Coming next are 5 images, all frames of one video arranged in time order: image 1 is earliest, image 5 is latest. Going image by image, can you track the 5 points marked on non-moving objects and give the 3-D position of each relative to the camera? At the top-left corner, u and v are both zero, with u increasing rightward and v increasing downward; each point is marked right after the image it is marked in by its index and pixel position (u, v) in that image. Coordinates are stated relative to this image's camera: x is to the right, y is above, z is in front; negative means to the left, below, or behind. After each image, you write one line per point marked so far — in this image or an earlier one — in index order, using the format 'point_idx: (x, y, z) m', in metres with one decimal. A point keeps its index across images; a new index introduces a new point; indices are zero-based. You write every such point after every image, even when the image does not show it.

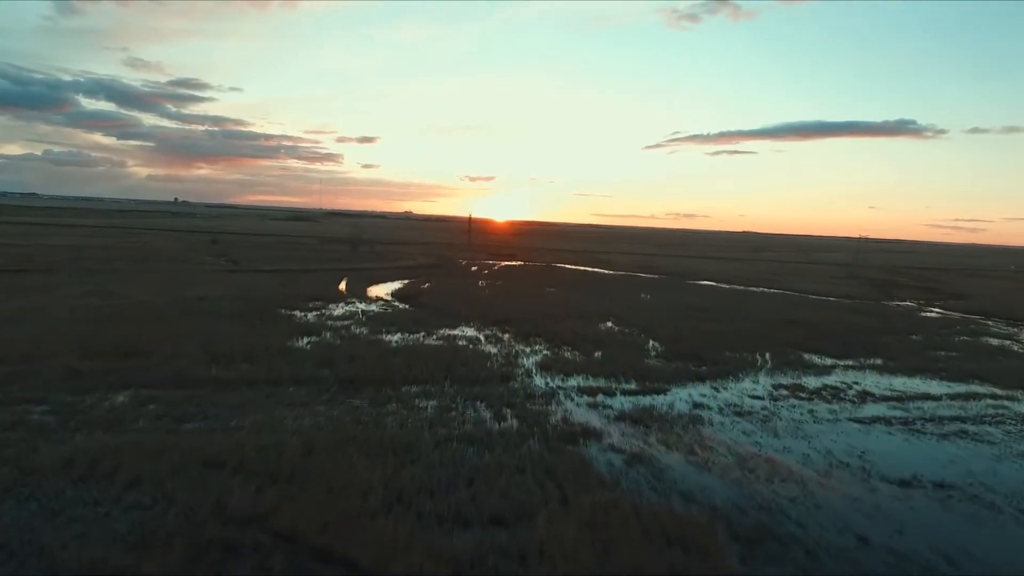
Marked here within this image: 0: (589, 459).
0: (+1.5, -3.3, +11.9) m
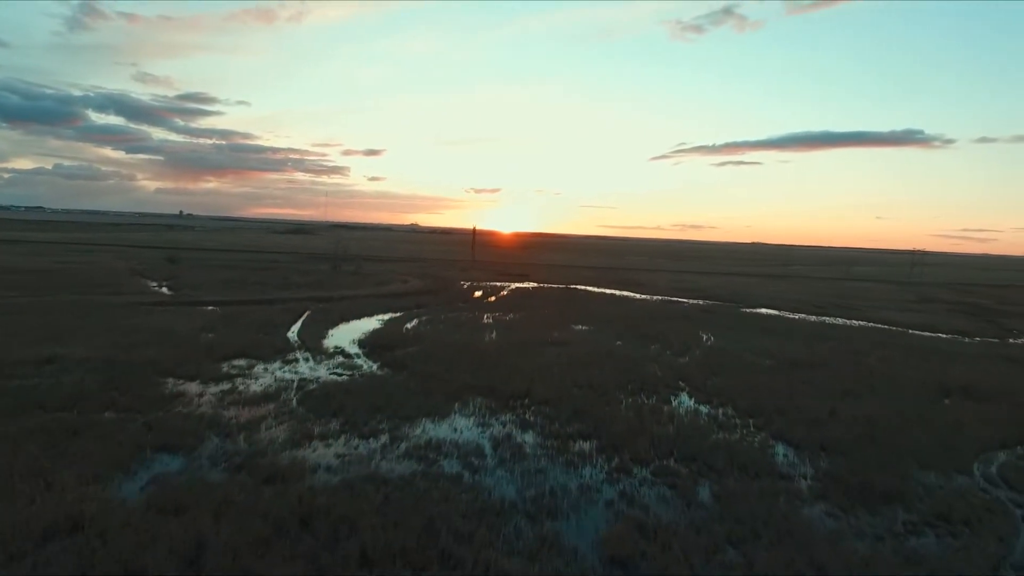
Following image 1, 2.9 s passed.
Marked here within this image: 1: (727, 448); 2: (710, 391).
0: (+2.0, -4.6, +1.6) m
1: (+4.9, -3.6, +14.1) m
2: (+6.1, -3.1, +19.3) m
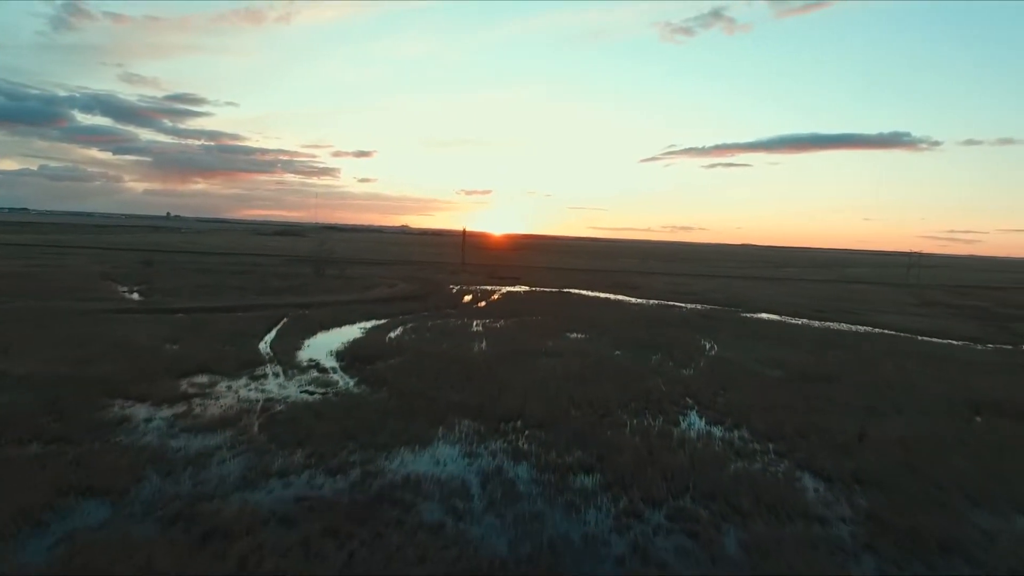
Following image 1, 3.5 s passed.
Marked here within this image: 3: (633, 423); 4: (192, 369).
0: (+2.0, -4.8, -0.3) m
1: (+4.7, -3.8, +12.3) m
2: (+5.9, -3.3, +17.5) m
3: (+3.1, -3.4, +15.8) m
4: (-9.7, -2.5, +19.2) m
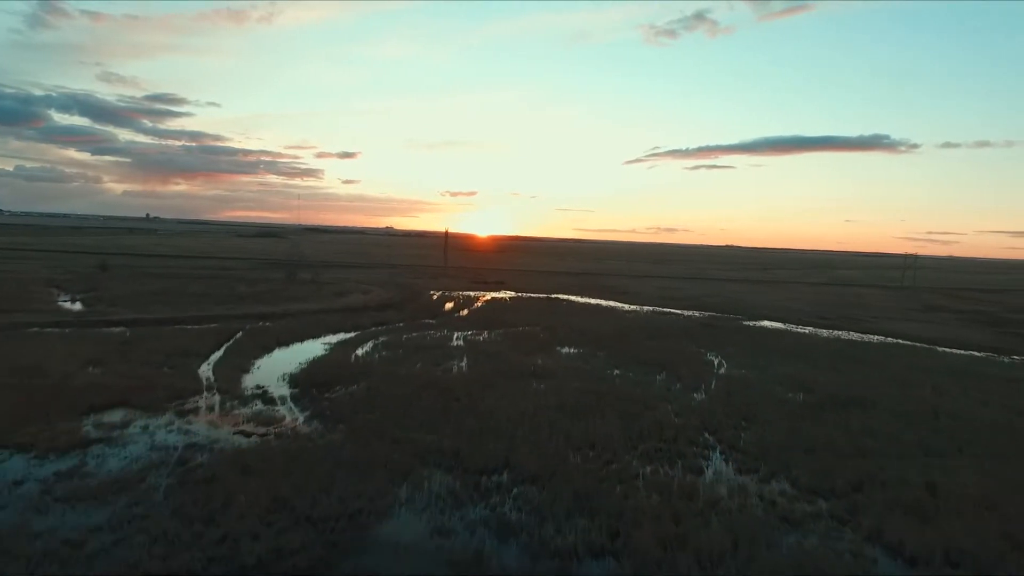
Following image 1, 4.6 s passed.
0: (+2.1, -5.1, -3.4) m
1: (+4.5, -4.1, +9.2) m
2: (+5.5, -3.7, +14.4) m
3: (+2.7, -3.7, +12.6) m
4: (-10.1, -2.8, +15.7) m
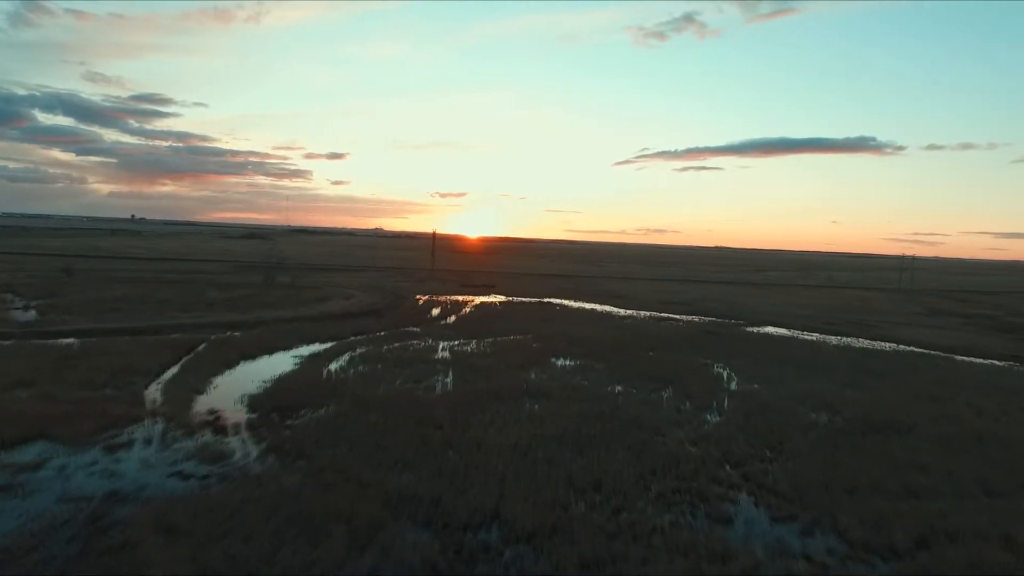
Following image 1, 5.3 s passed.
0: (+2.2, -5.3, -5.7) m
1: (+4.4, -4.4, +7.1) m
2: (+5.3, -3.9, +12.3) m
3: (+2.6, -4.0, +10.4) m
4: (-10.3, -3.1, +13.3) m
